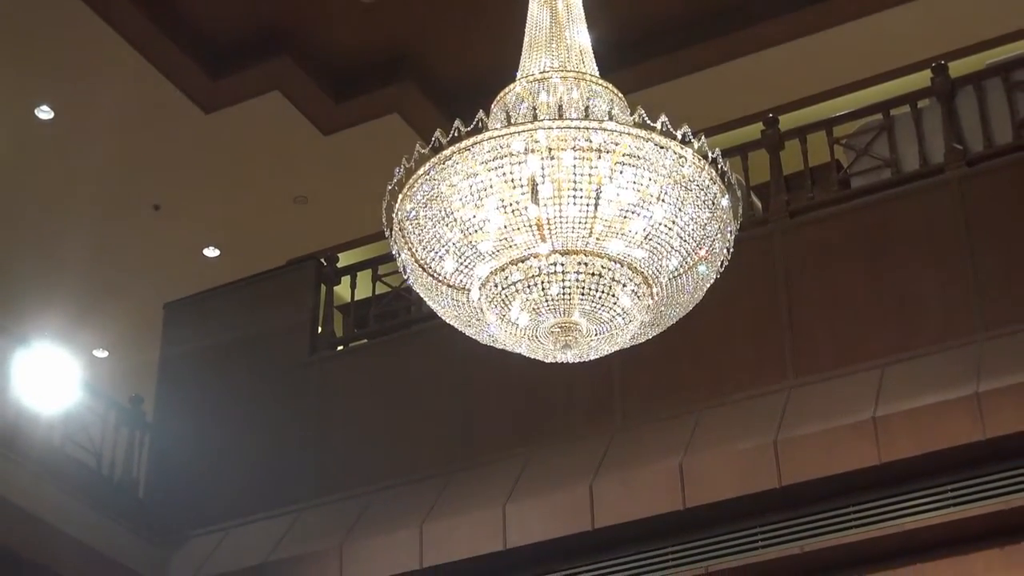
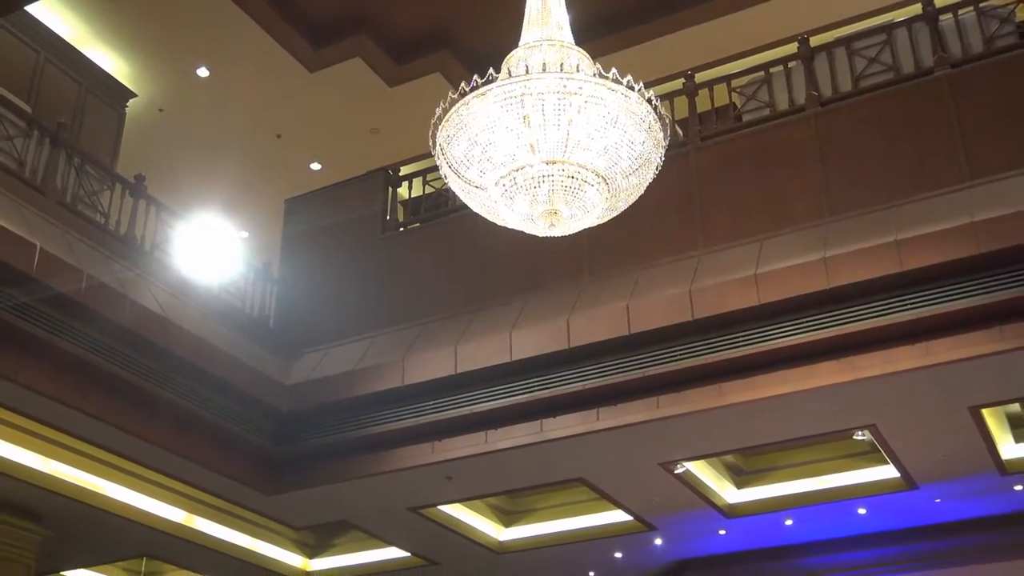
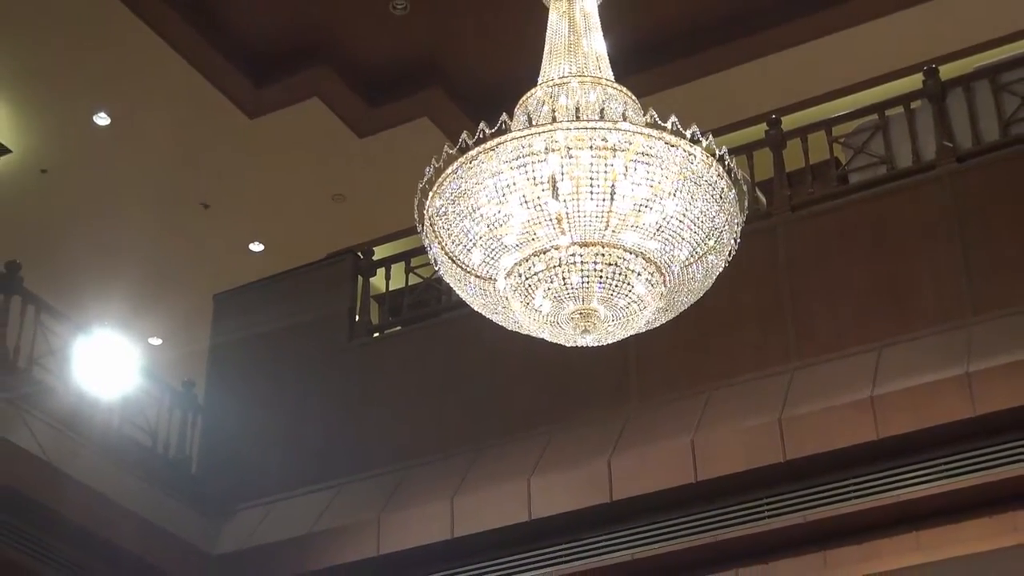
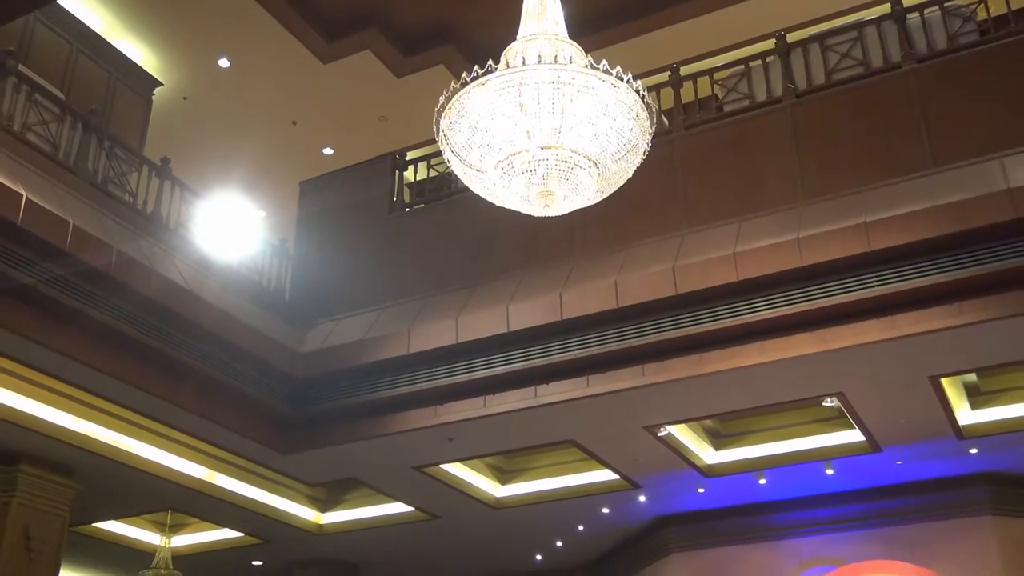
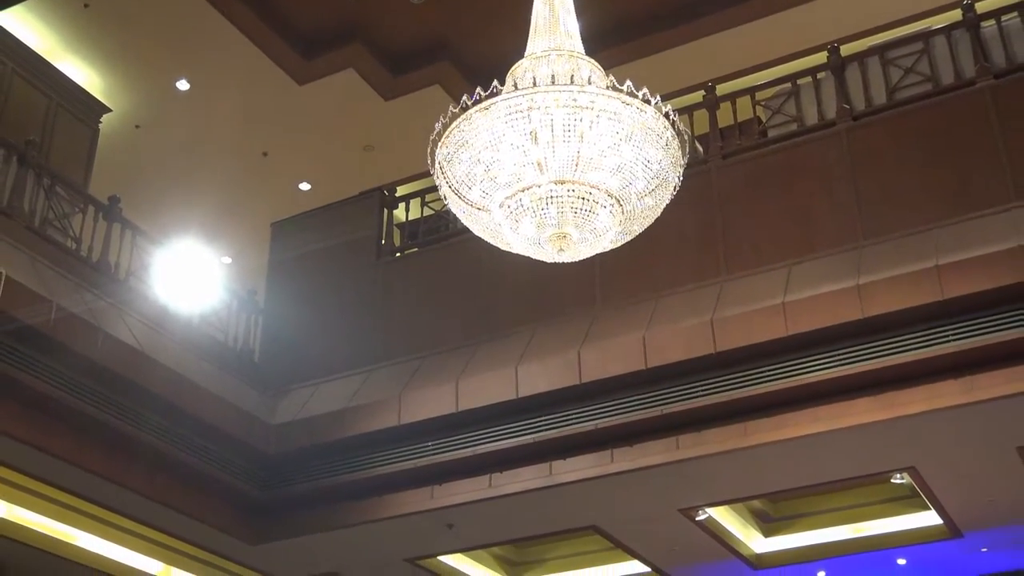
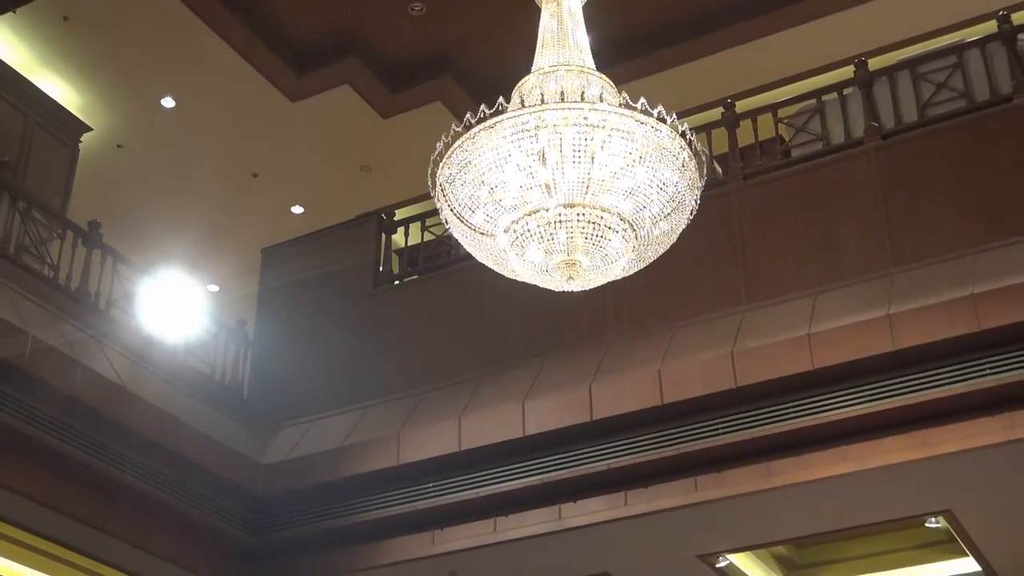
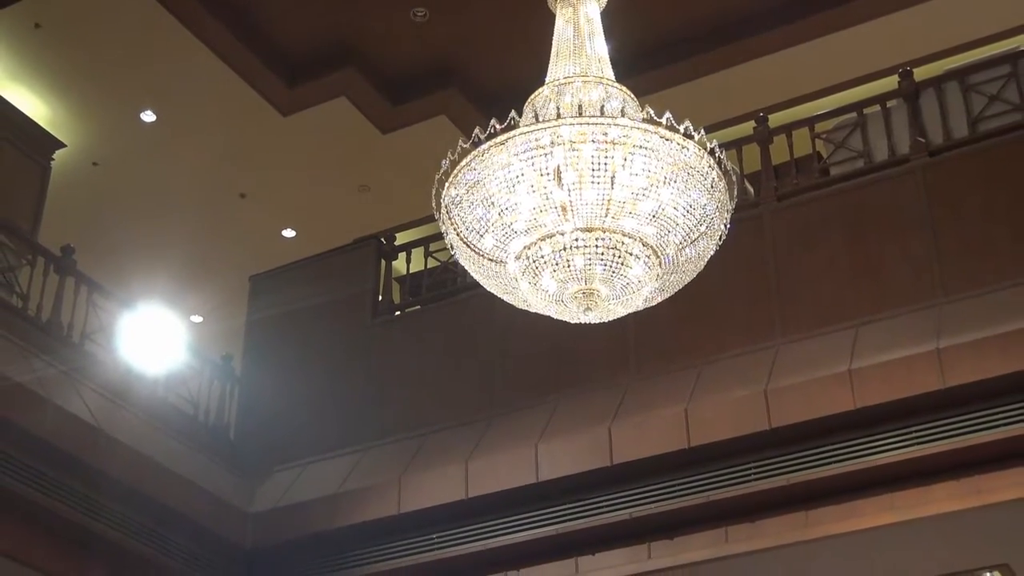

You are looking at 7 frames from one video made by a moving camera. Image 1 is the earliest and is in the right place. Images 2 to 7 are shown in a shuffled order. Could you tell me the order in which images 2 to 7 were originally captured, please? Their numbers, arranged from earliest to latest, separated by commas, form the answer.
3, 7, 6, 5, 2, 4
